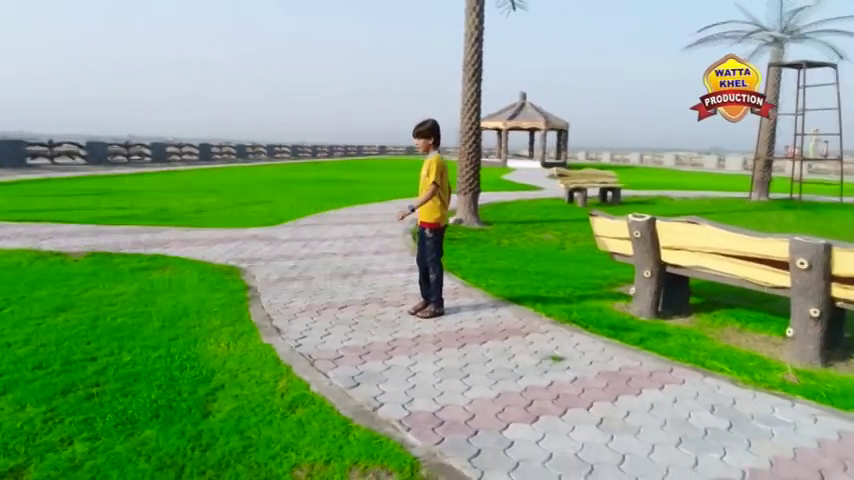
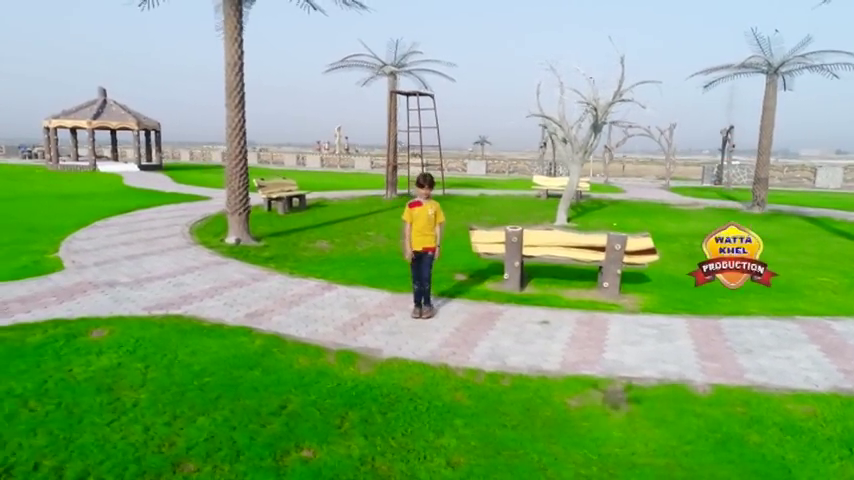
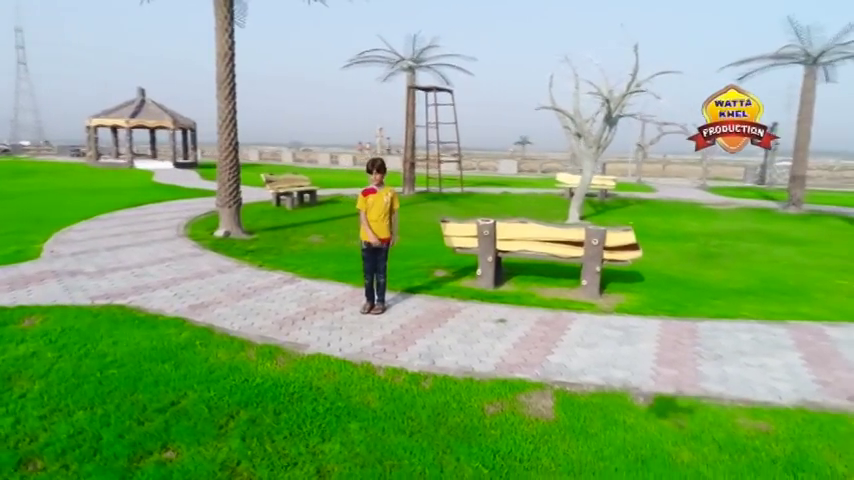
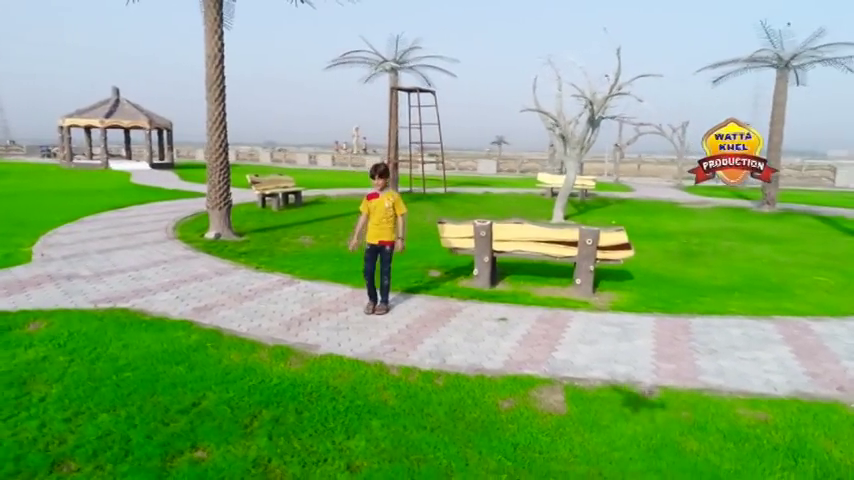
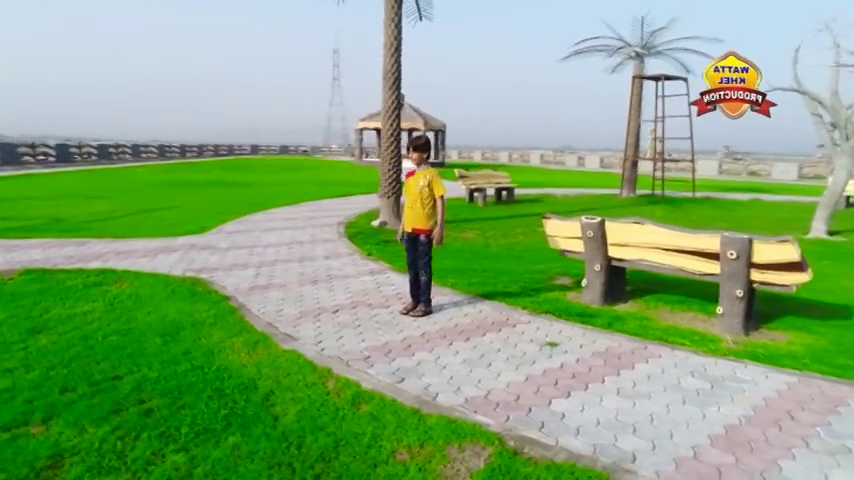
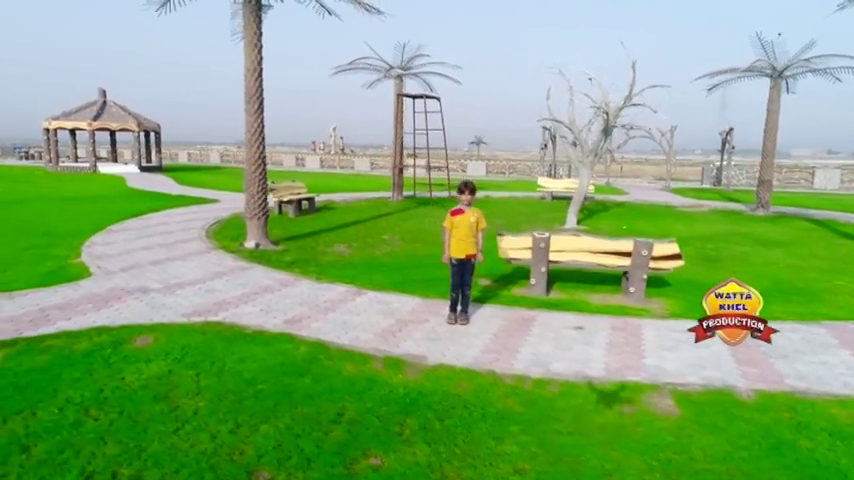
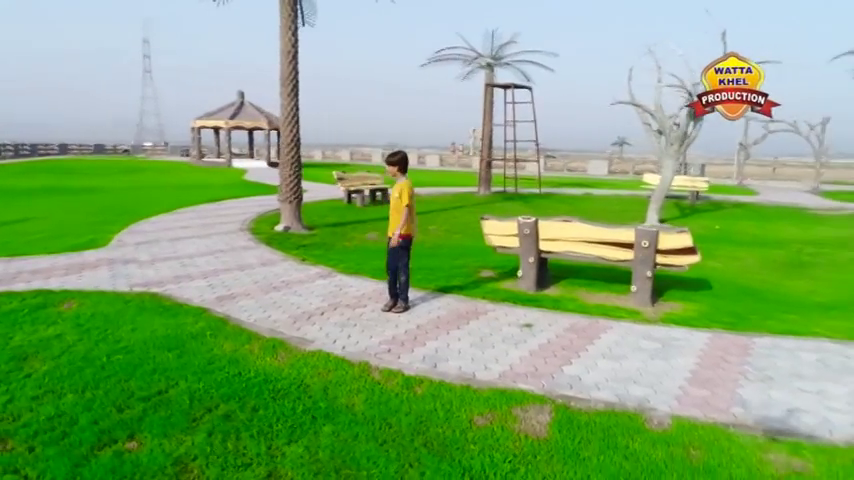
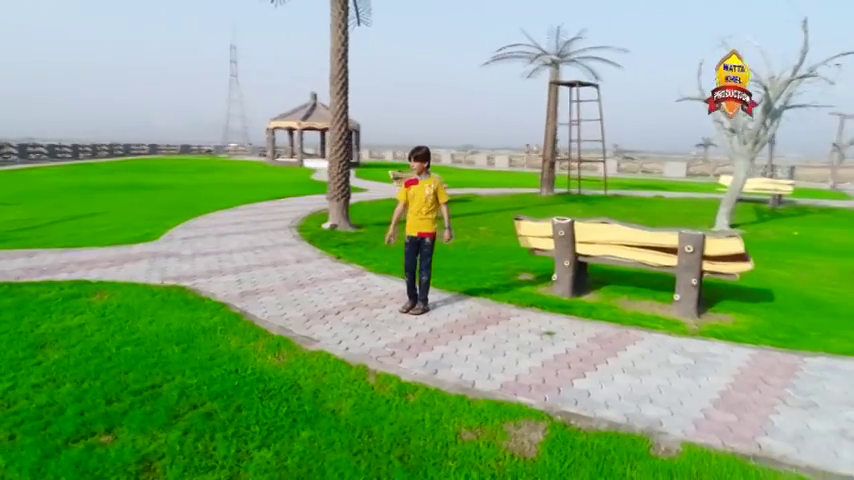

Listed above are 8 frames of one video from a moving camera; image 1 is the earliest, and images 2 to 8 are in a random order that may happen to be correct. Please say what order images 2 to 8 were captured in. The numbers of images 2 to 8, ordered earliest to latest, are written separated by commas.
5, 8, 7, 3, 4, 2, 6
